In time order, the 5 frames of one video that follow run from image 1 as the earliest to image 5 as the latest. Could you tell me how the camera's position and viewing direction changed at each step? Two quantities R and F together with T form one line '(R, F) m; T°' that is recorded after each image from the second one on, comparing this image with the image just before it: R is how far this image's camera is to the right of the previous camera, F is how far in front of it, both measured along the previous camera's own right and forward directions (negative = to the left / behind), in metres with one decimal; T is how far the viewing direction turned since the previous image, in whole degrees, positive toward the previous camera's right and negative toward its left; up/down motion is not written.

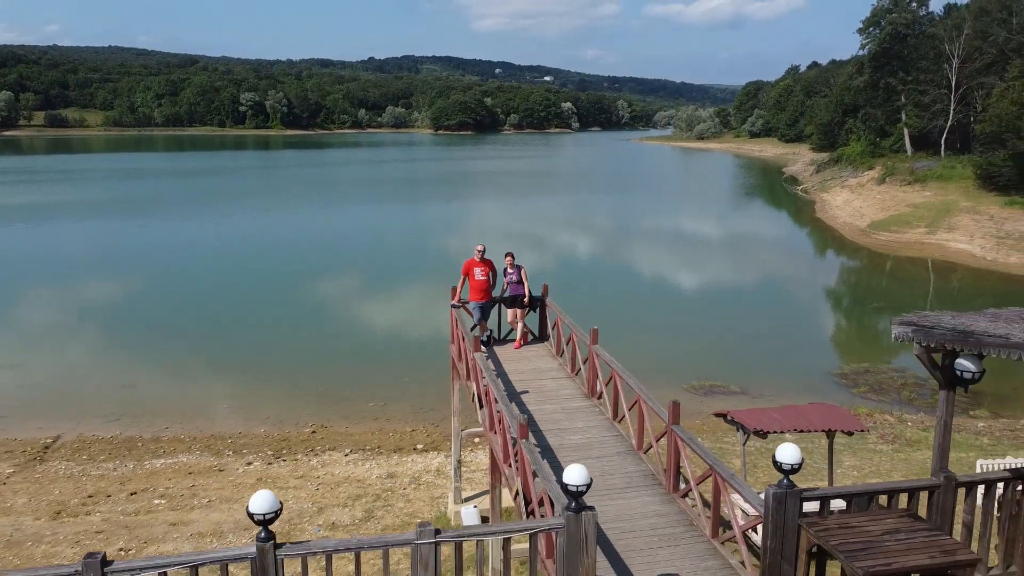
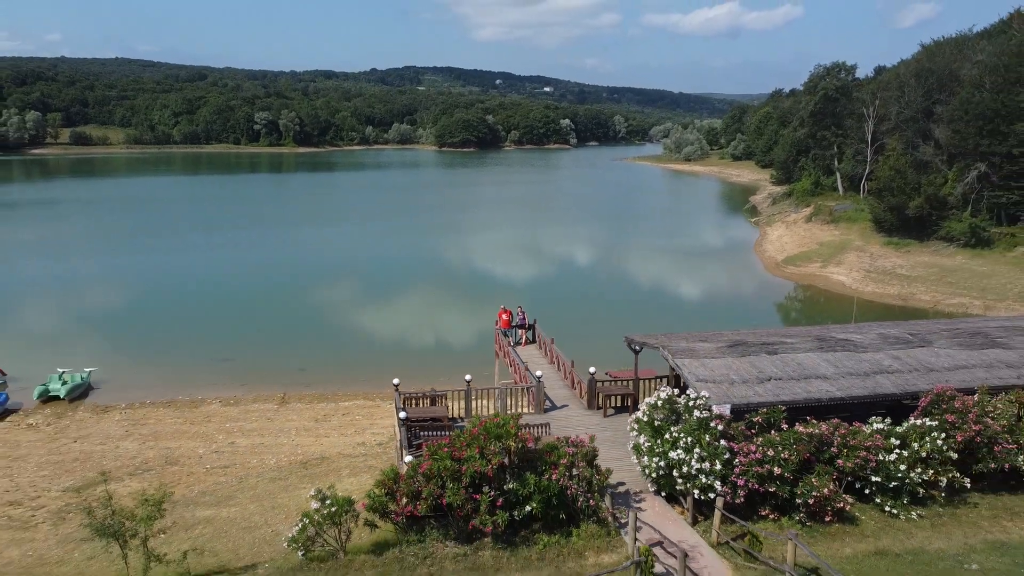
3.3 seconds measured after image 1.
(-0.2, -9.6) m; 0°
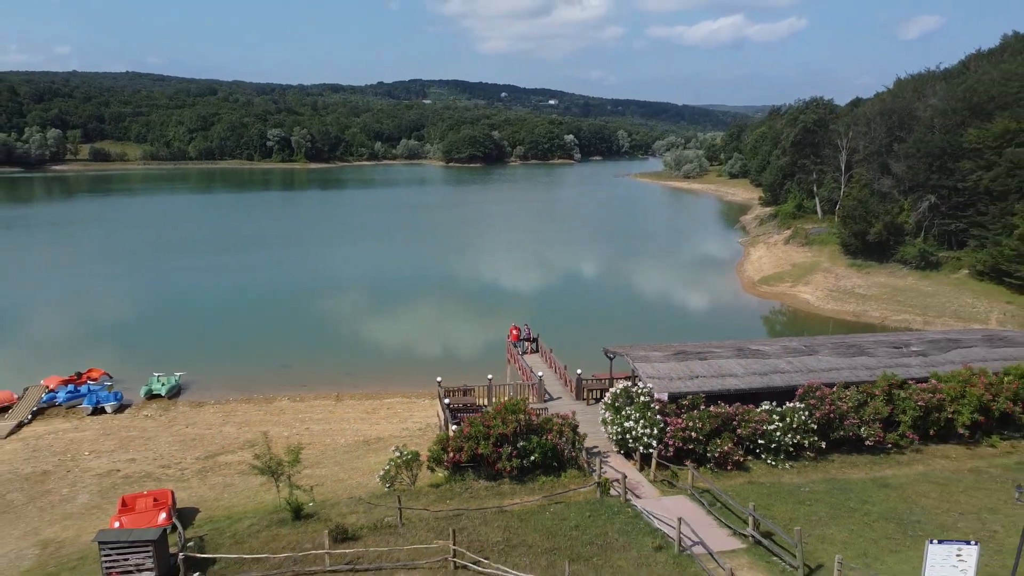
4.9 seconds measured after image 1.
(-0.1, -5.0) m; 0°
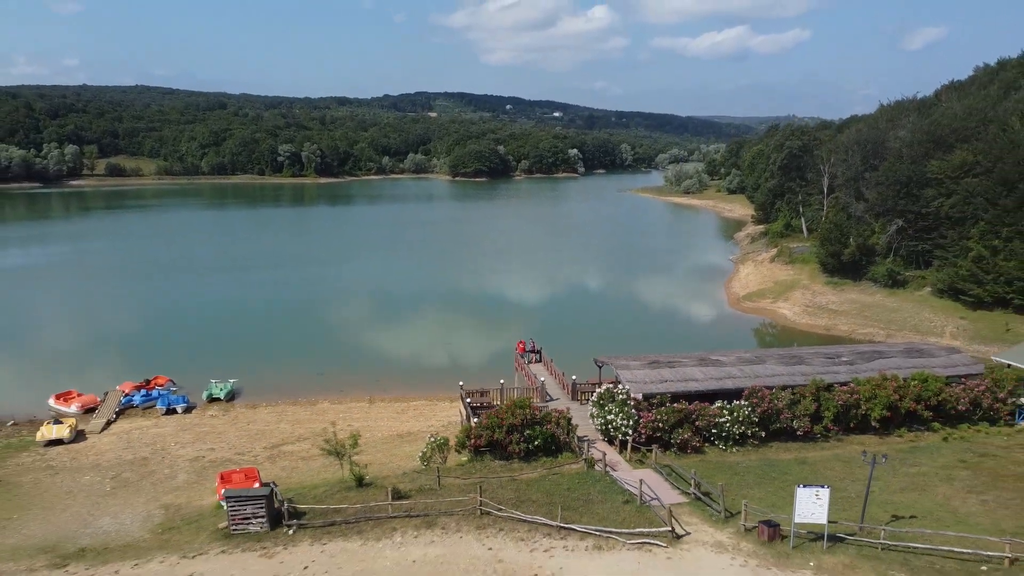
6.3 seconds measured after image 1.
(-0.1, -4.2) m; 0°
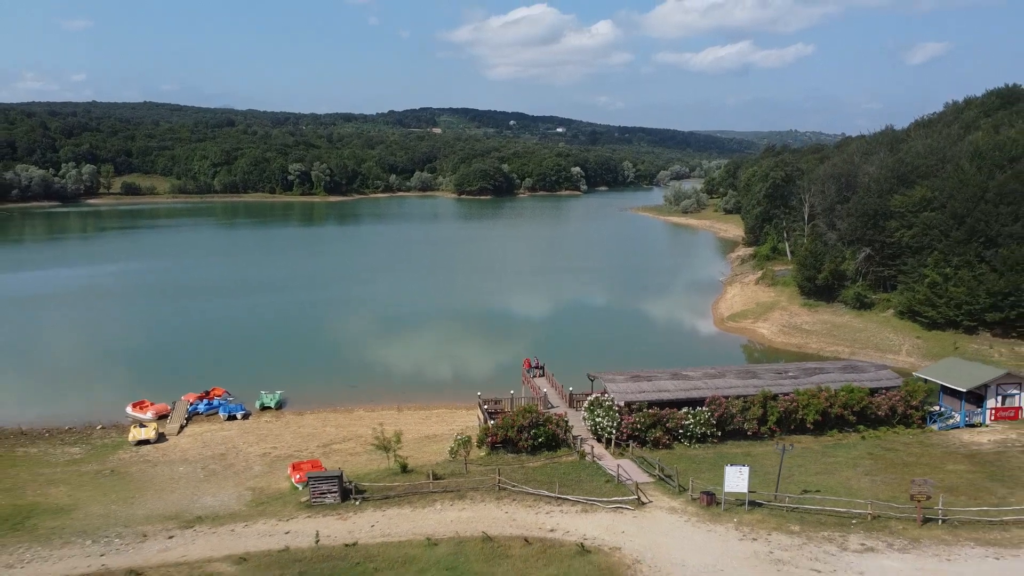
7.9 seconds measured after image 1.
(-0.2, -5.0) m; 0°
